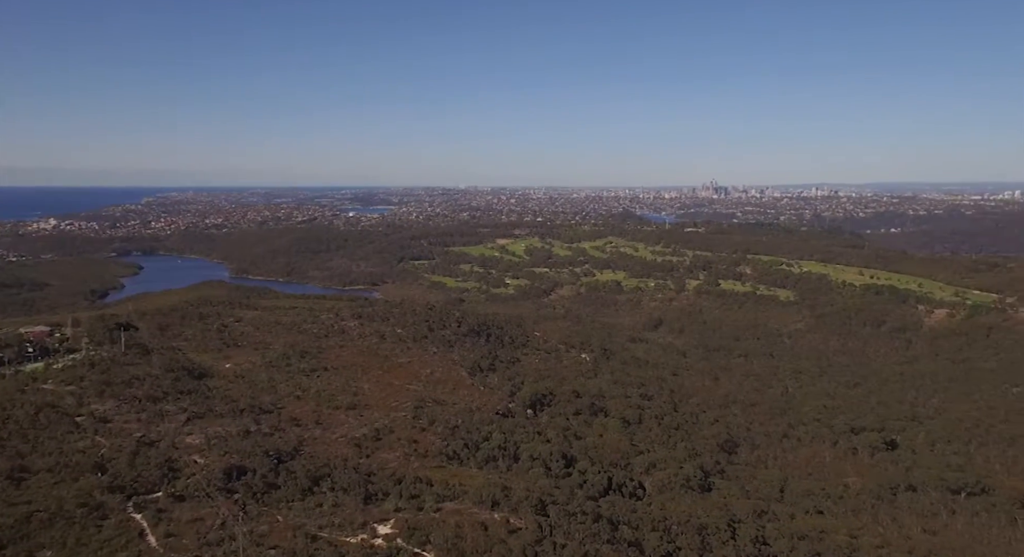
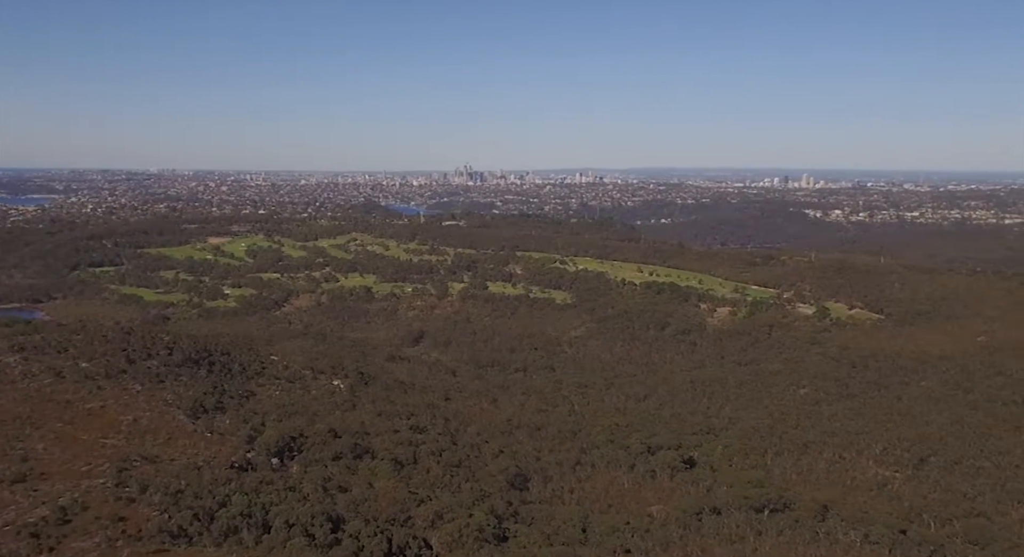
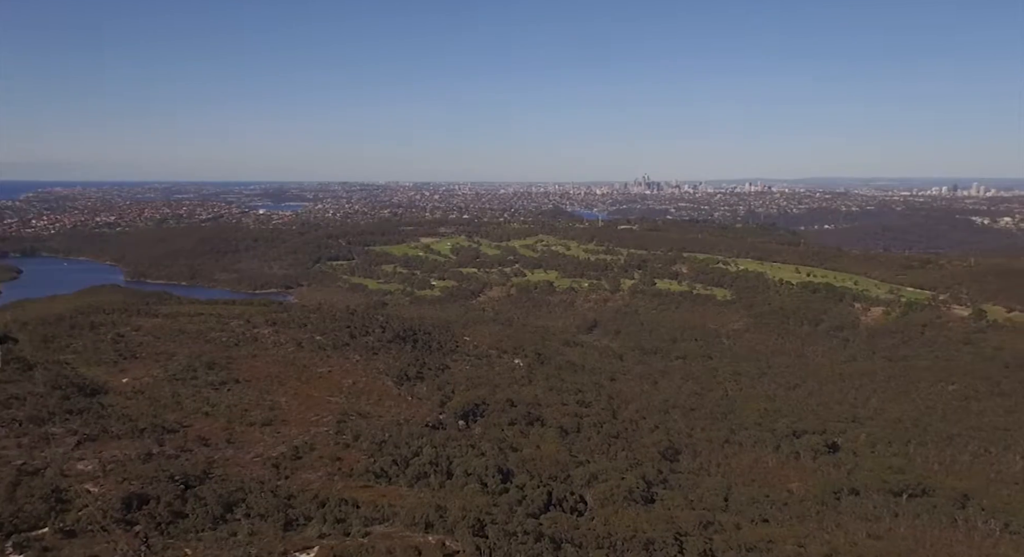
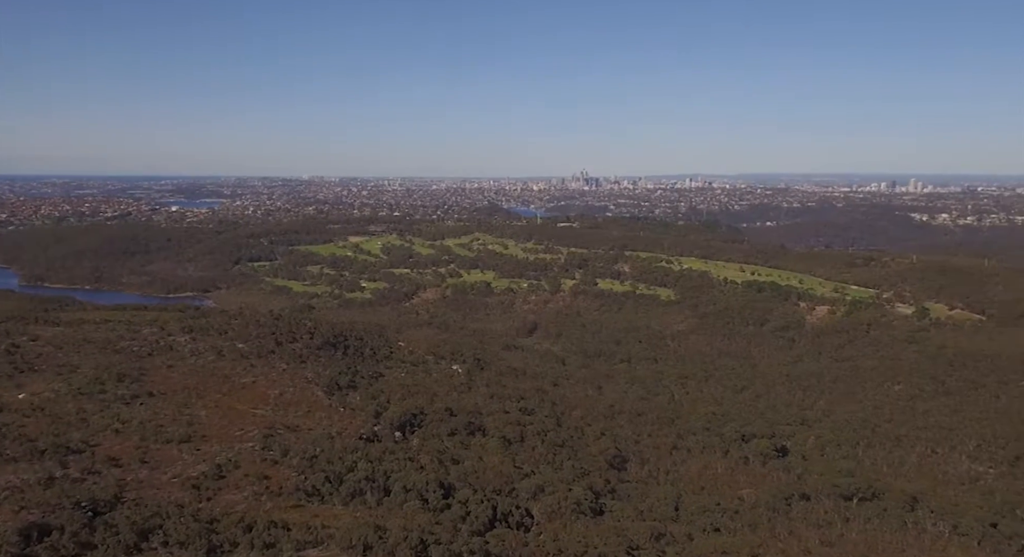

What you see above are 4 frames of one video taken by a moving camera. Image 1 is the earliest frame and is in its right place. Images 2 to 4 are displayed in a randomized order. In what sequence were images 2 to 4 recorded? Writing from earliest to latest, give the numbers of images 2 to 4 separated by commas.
3, 4, 2
